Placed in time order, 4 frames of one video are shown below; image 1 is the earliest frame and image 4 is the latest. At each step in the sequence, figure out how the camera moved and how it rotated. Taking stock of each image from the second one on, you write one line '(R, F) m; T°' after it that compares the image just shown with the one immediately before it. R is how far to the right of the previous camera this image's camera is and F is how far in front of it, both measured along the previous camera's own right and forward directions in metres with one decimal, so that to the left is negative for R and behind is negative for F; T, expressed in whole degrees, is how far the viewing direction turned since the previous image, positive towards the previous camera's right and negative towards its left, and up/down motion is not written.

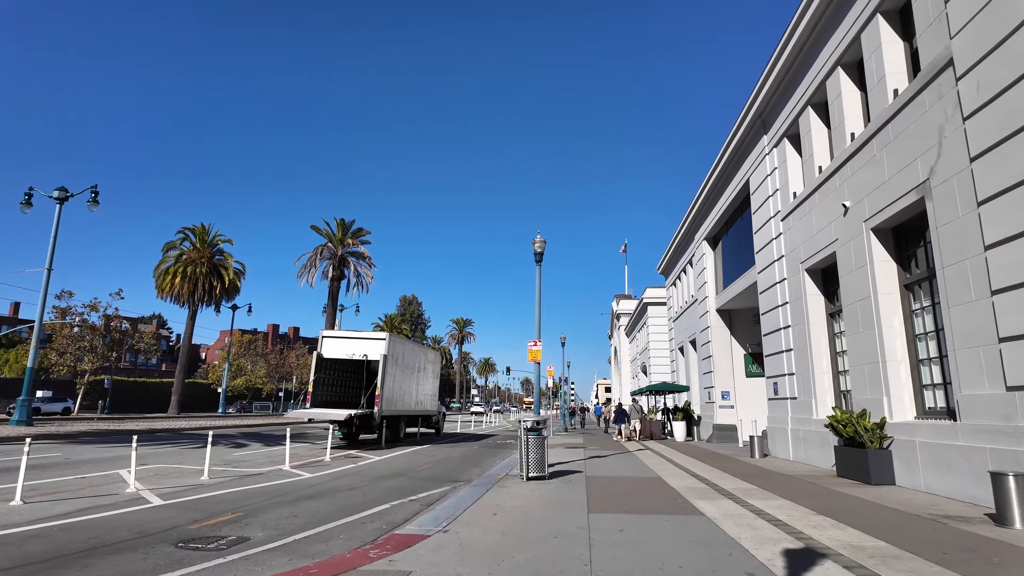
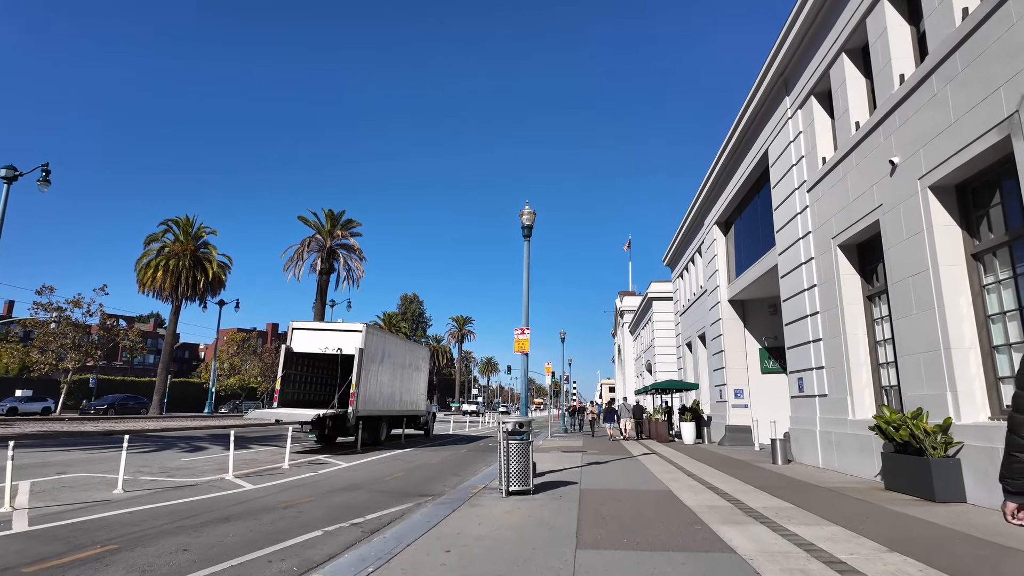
(+0.4, +1.8) m; 0°
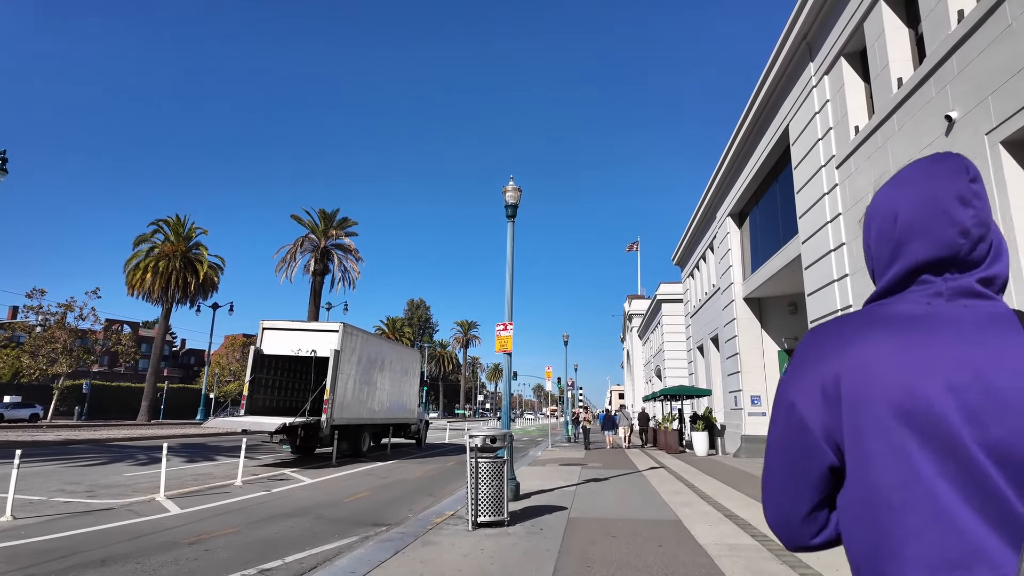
(+0.5, +1.5) m; -1°
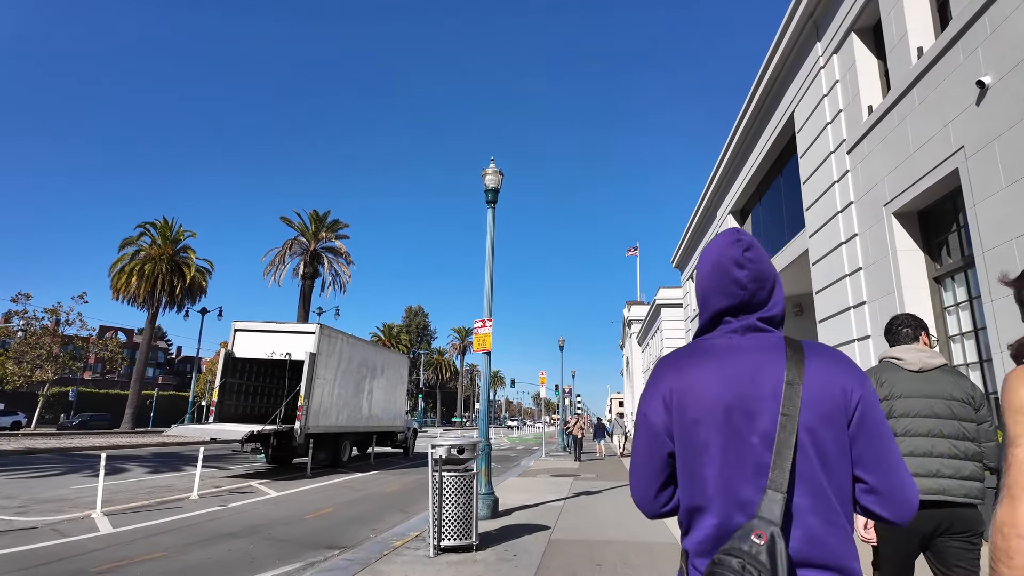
(+0.3, +0.9) m; 0°
